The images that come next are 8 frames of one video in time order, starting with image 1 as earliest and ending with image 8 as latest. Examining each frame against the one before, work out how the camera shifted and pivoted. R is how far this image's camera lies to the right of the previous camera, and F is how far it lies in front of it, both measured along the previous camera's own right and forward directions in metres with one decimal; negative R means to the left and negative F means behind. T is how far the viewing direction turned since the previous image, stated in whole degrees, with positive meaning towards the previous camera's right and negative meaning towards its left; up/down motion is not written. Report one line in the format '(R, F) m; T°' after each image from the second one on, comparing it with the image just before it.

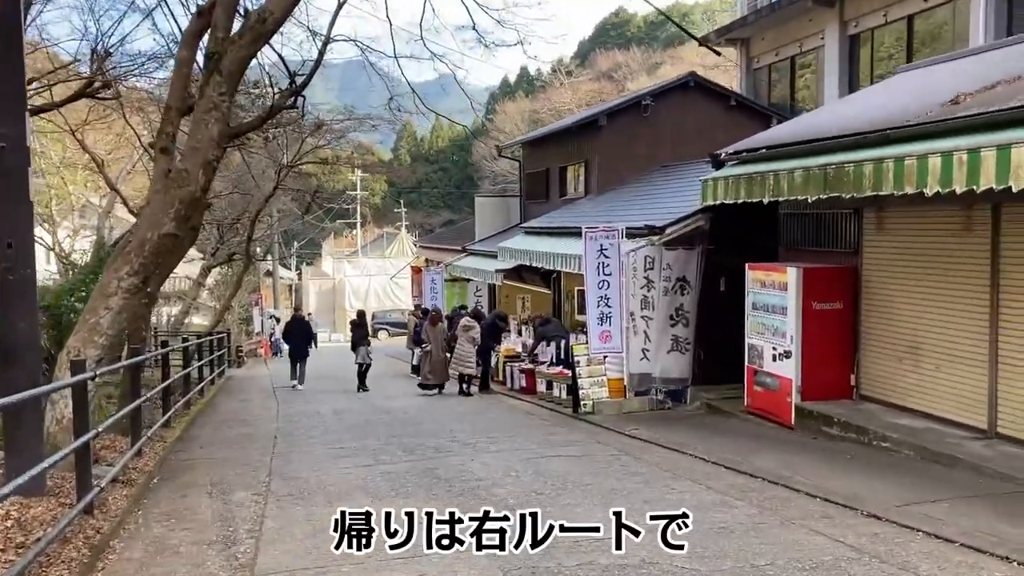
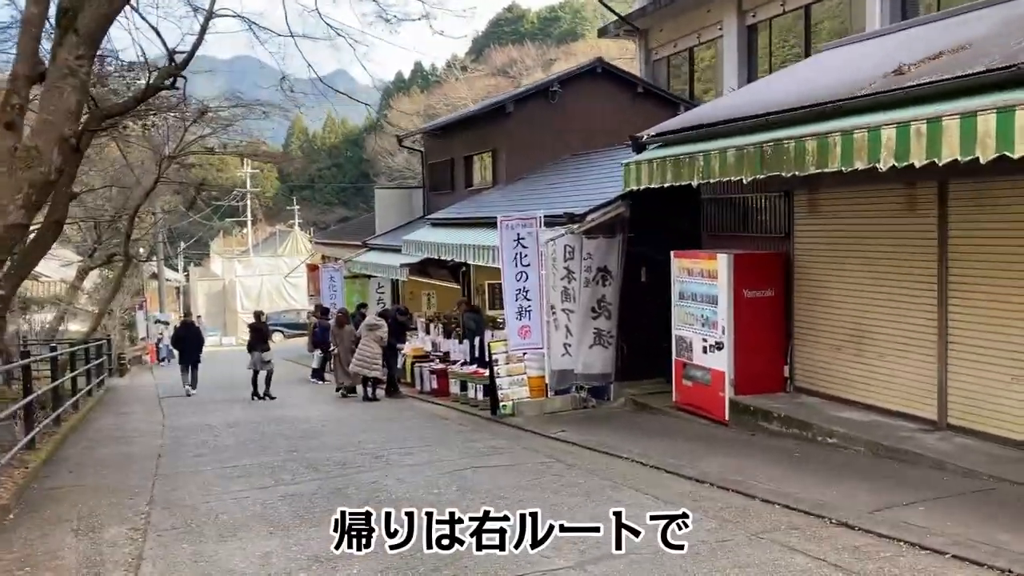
(-0.2, +1.0) m; +6°
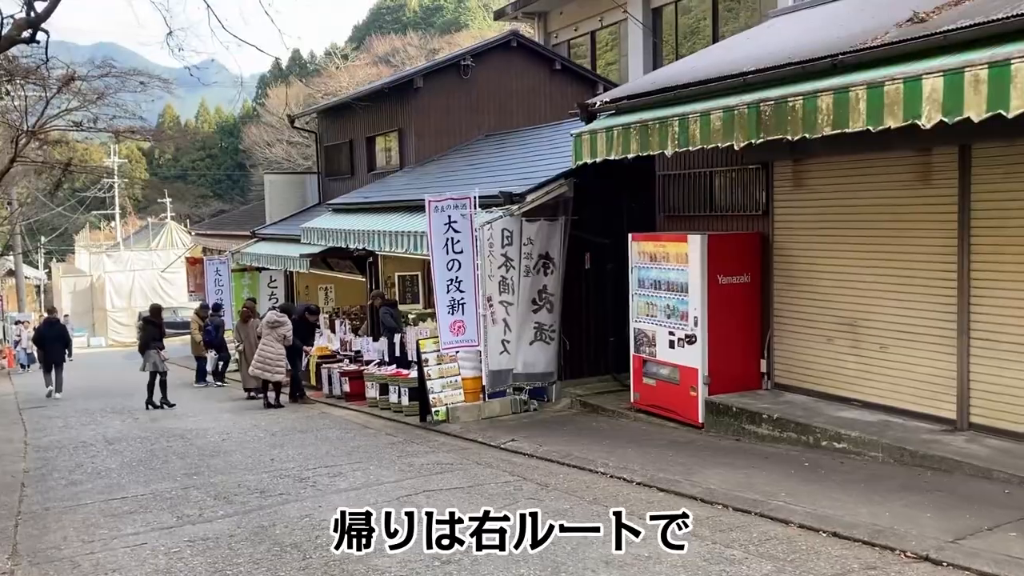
(-0.6, +1.5) m; +7°
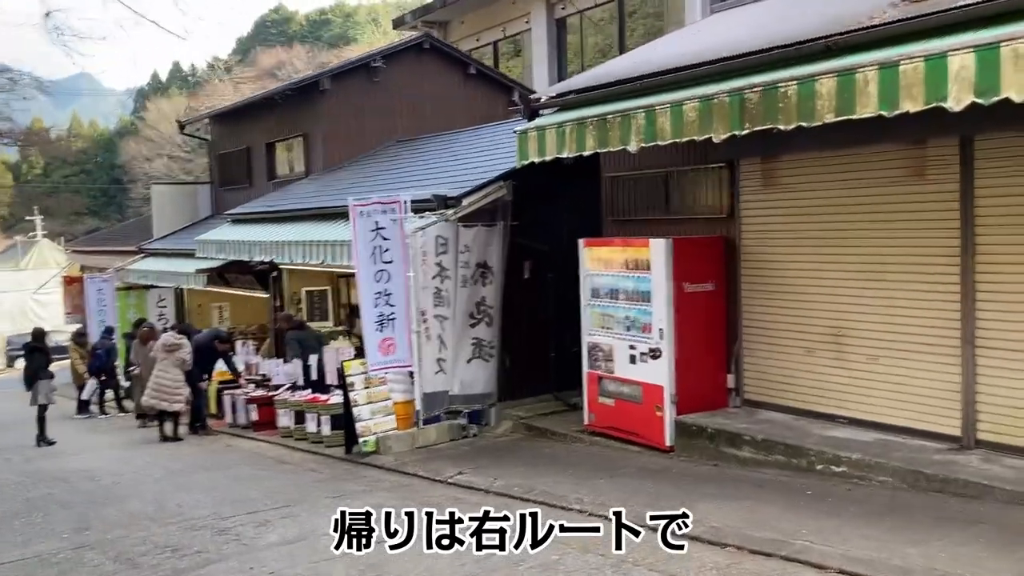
(-0.5, +1.0) m; +7°
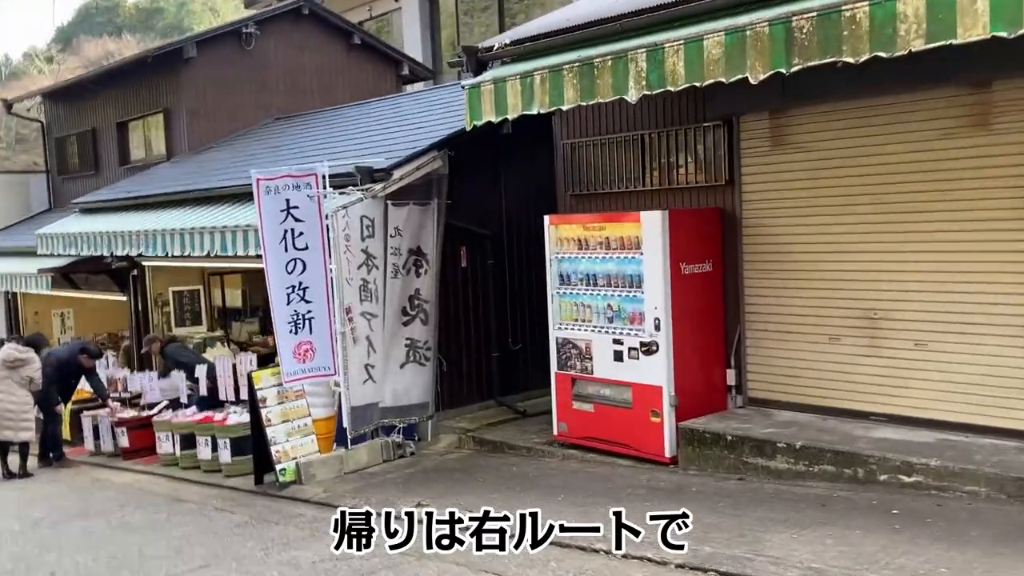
(-0.8, +1.6) m; +9°
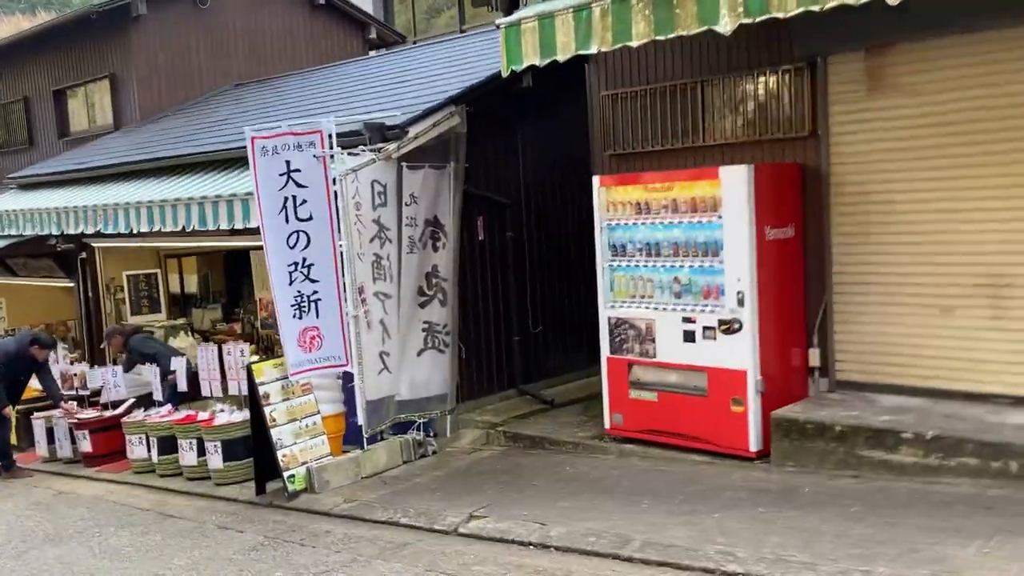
(-0.8, +1.1) m; +4°
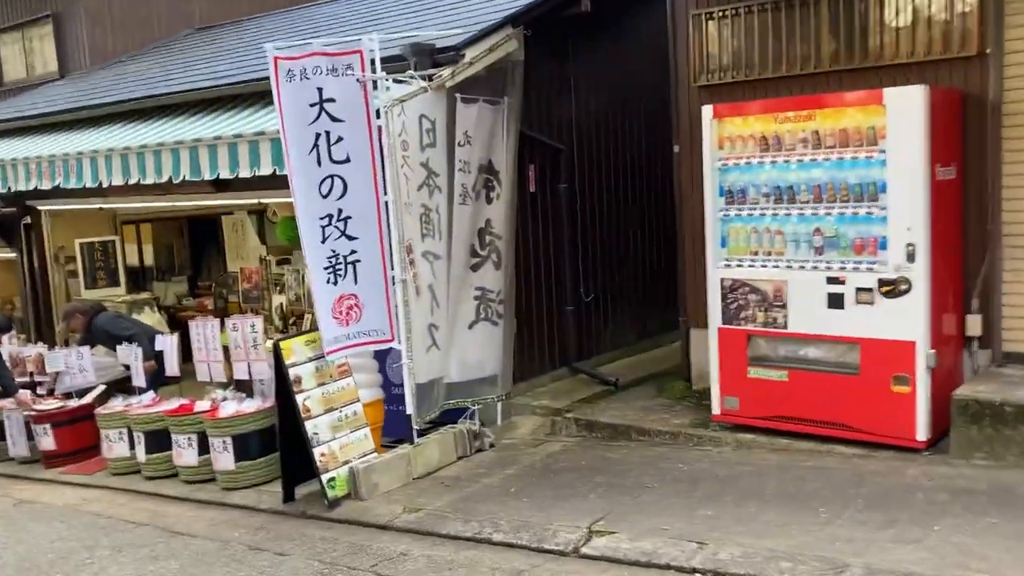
(-0.9, +1.3) m; +4°
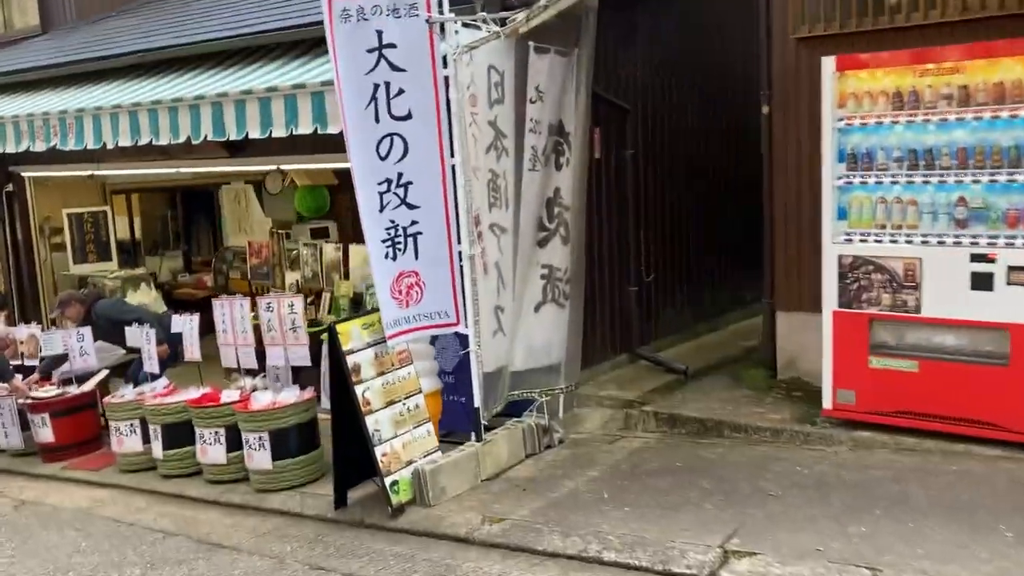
(-0.6, +0.7) m; +2°
